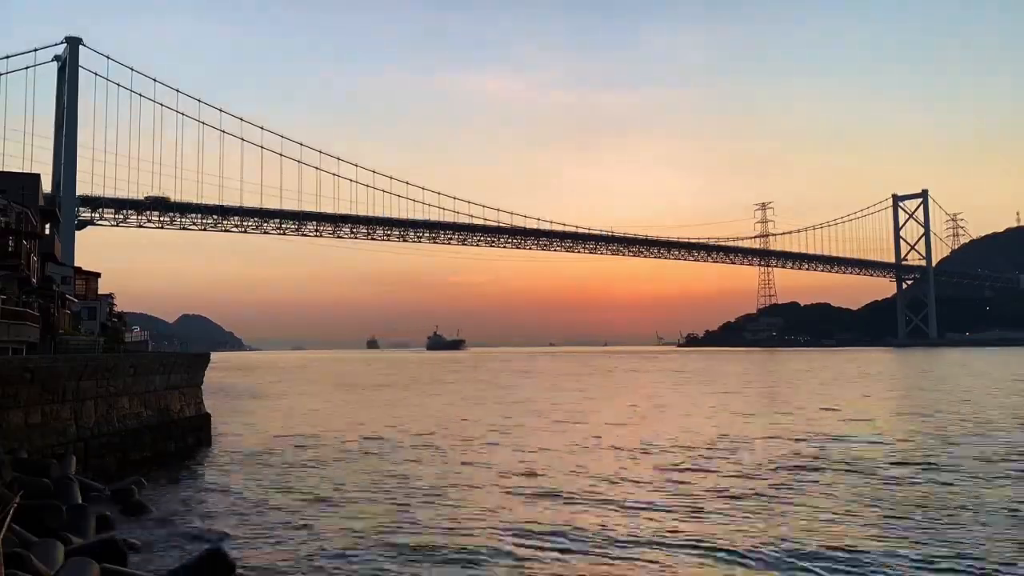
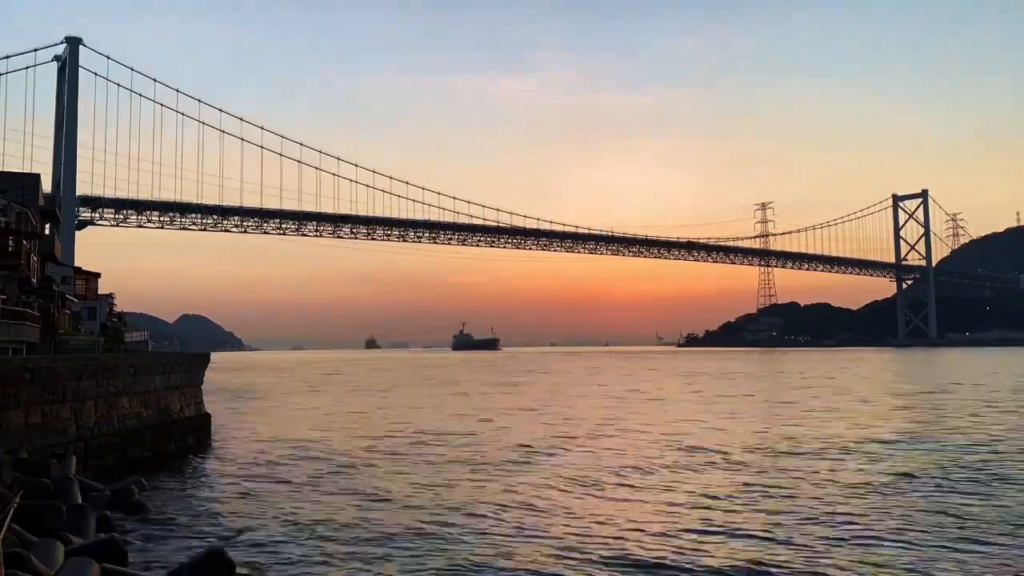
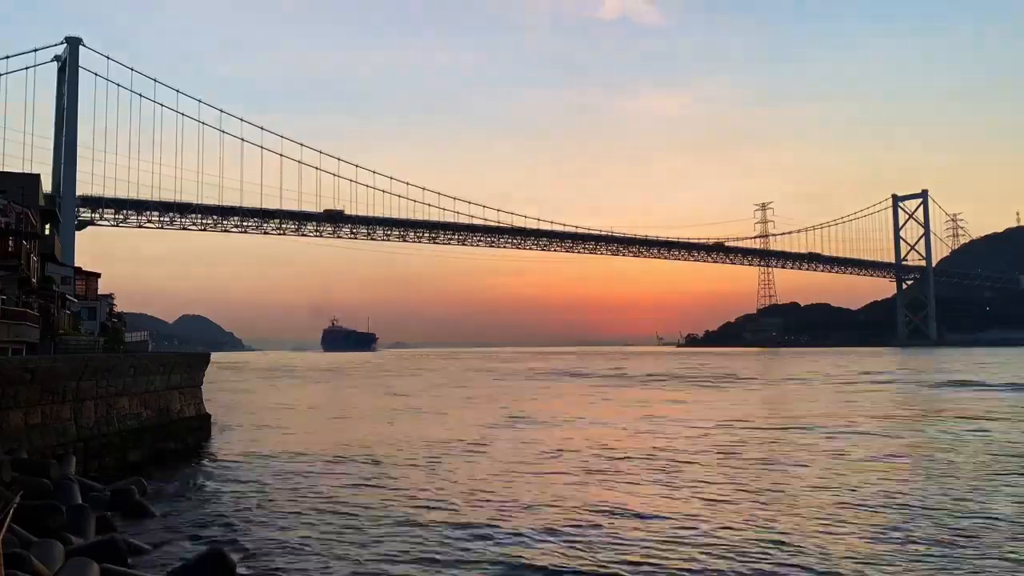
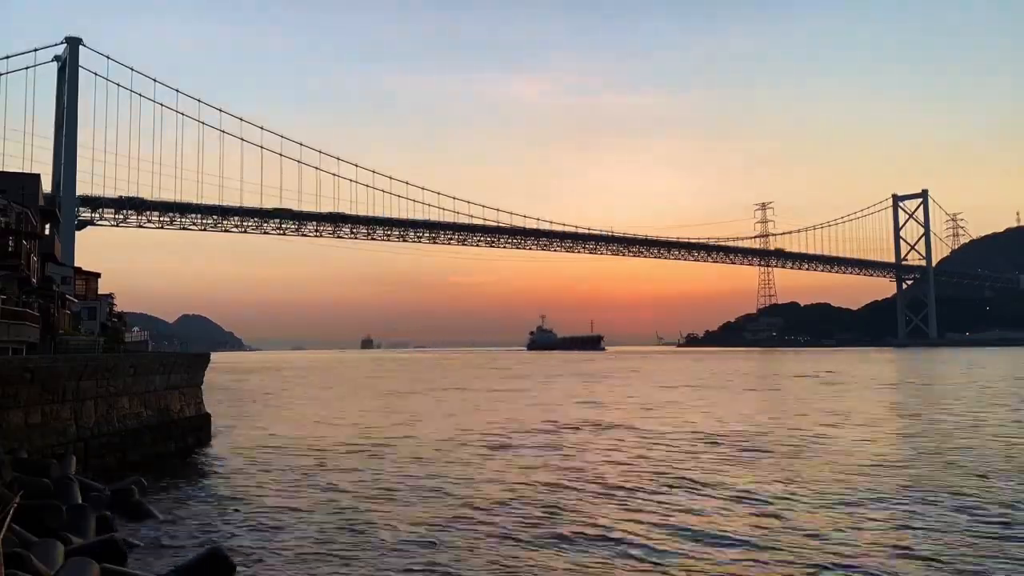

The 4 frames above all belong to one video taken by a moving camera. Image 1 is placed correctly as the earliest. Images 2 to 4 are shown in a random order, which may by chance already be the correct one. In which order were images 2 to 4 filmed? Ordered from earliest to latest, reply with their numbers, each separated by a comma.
2, 4, 3
